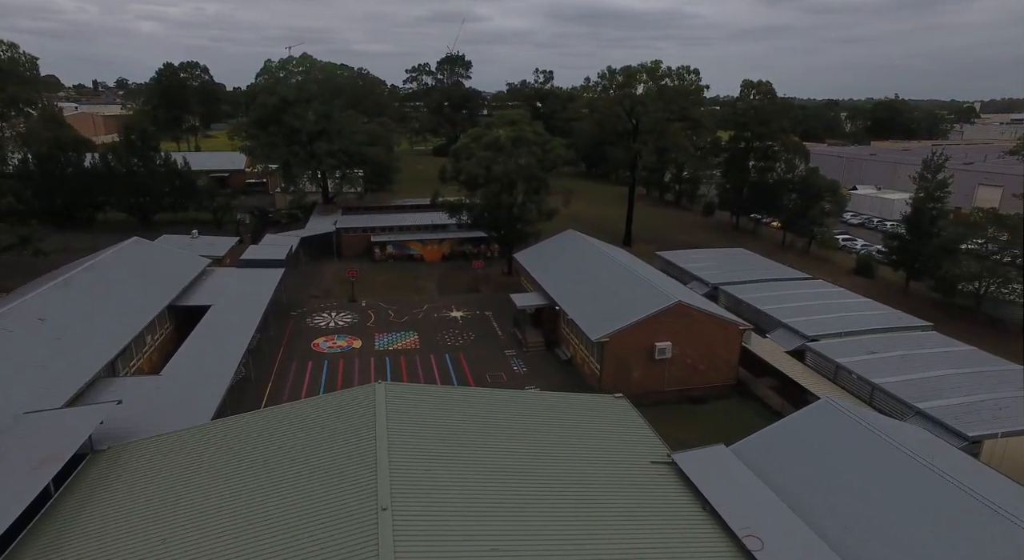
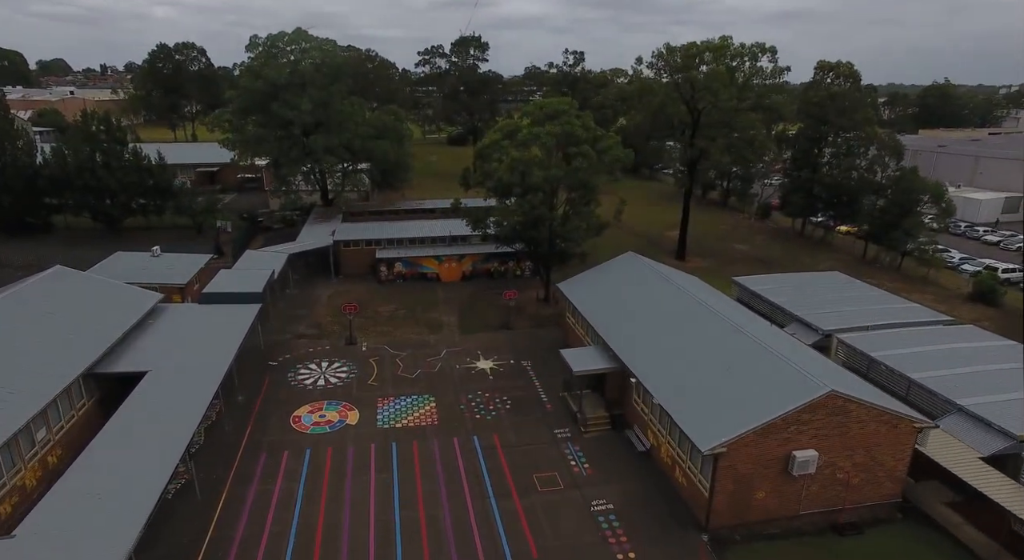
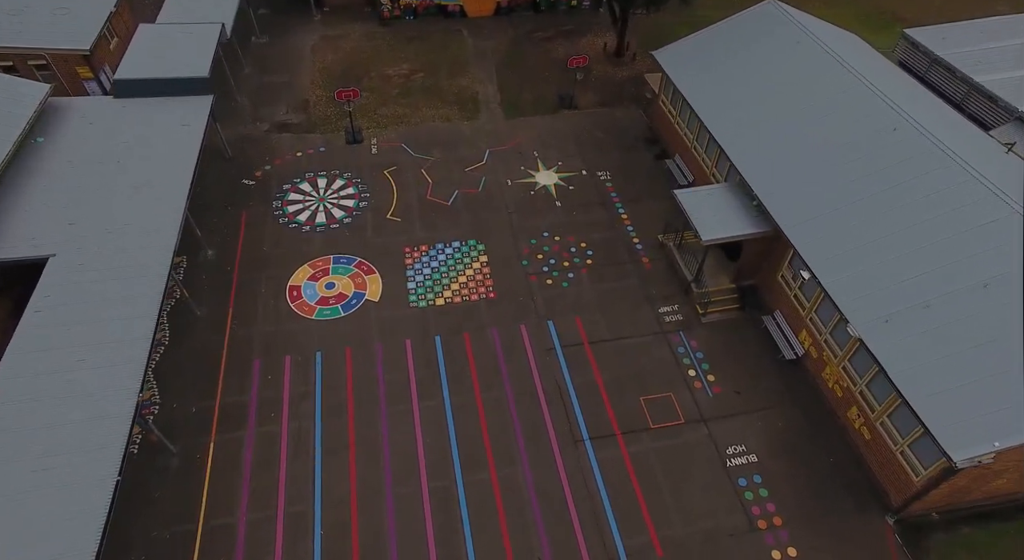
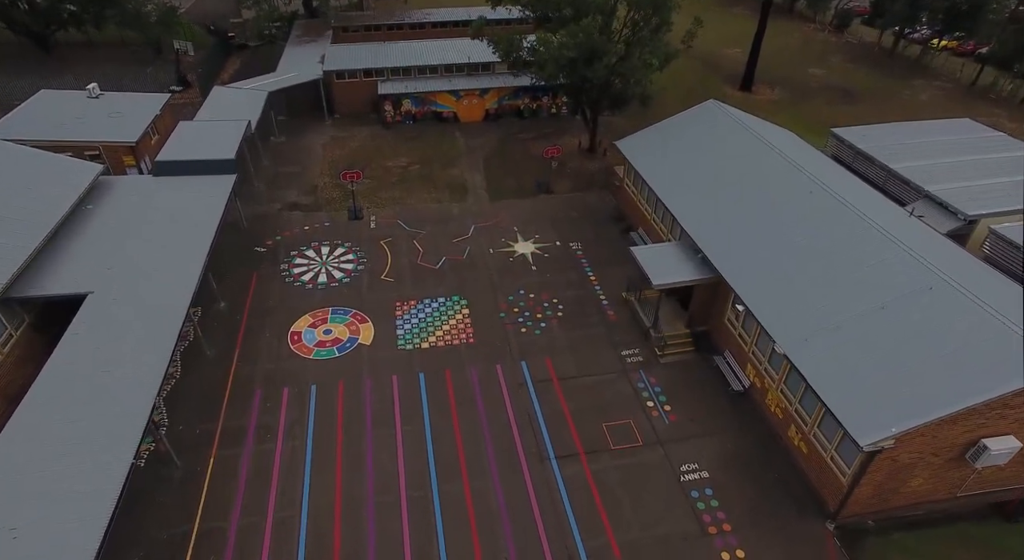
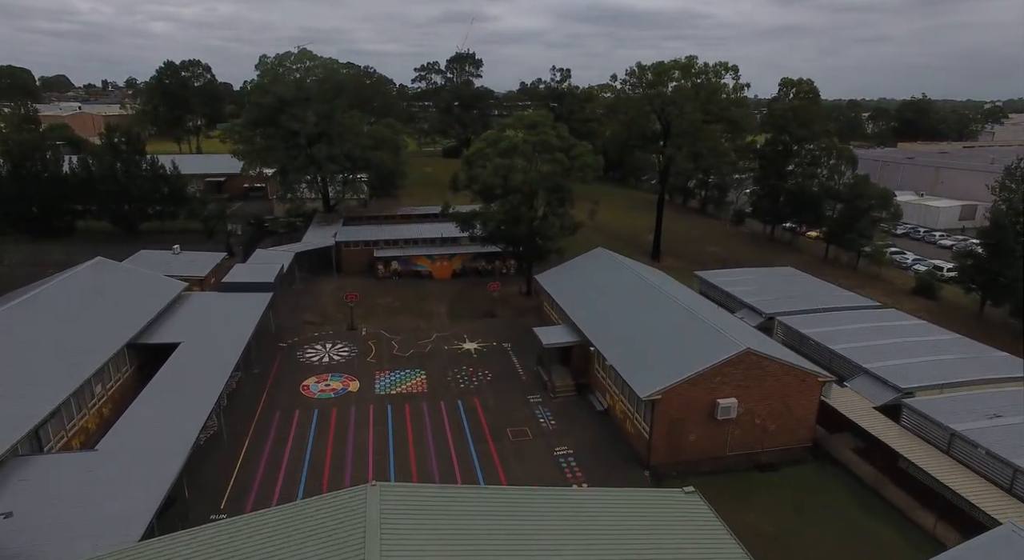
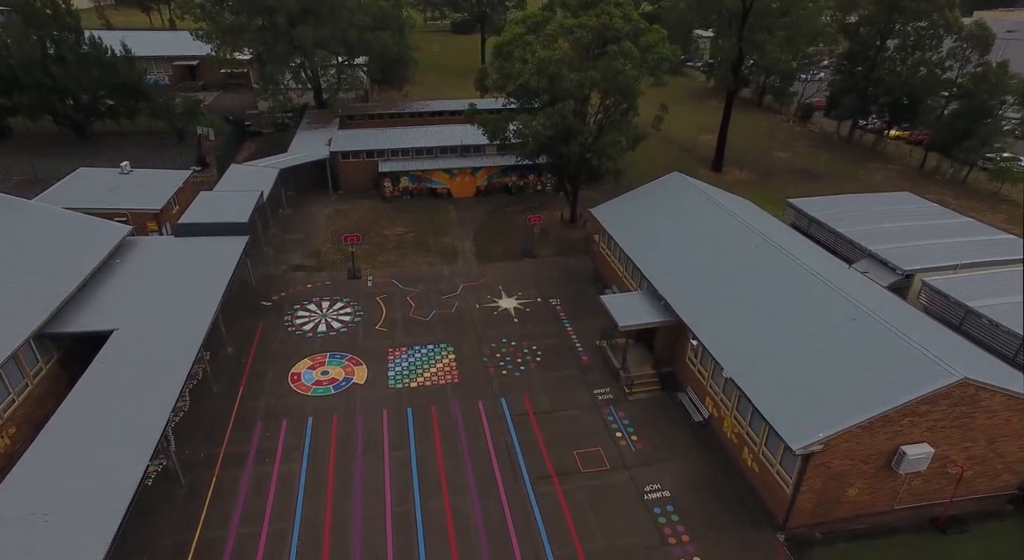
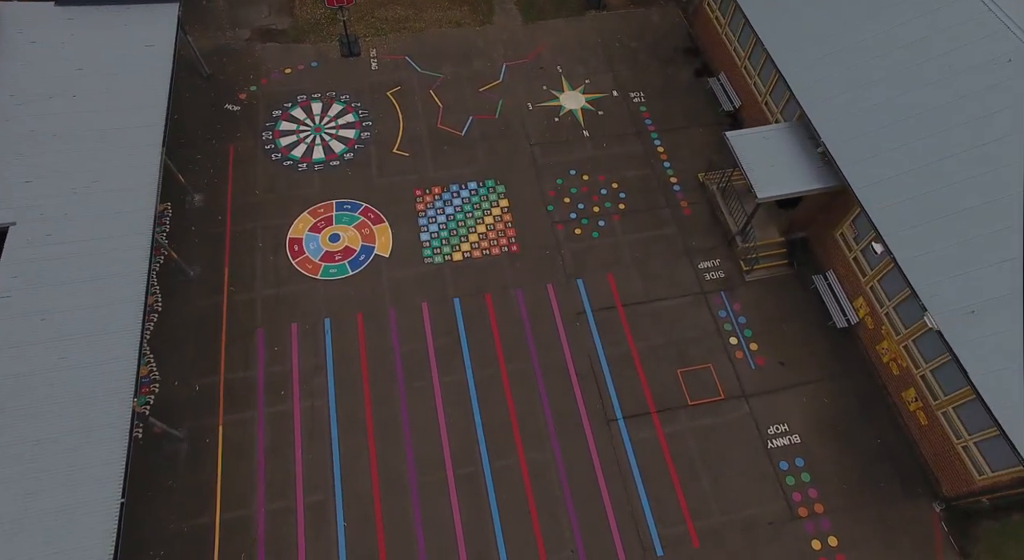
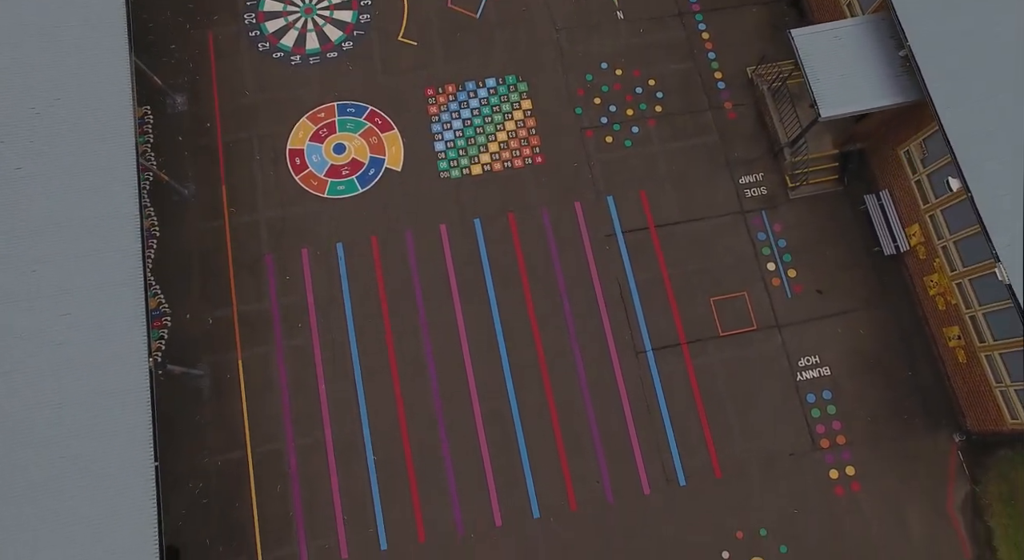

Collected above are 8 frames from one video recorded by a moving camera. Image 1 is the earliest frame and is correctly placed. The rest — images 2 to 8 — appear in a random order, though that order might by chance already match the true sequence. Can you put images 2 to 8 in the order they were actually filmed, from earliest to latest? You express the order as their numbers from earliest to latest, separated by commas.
5, 2, 6, 4, 3, 7, 8
